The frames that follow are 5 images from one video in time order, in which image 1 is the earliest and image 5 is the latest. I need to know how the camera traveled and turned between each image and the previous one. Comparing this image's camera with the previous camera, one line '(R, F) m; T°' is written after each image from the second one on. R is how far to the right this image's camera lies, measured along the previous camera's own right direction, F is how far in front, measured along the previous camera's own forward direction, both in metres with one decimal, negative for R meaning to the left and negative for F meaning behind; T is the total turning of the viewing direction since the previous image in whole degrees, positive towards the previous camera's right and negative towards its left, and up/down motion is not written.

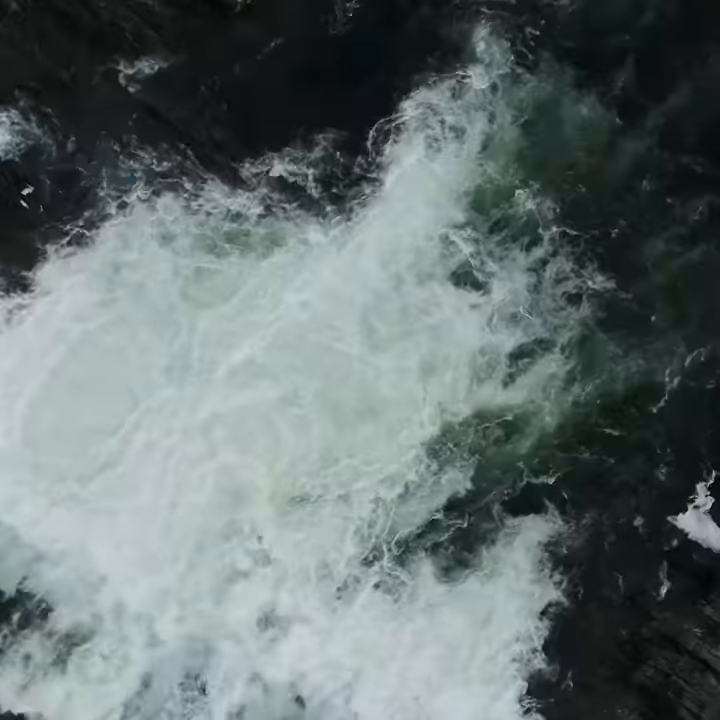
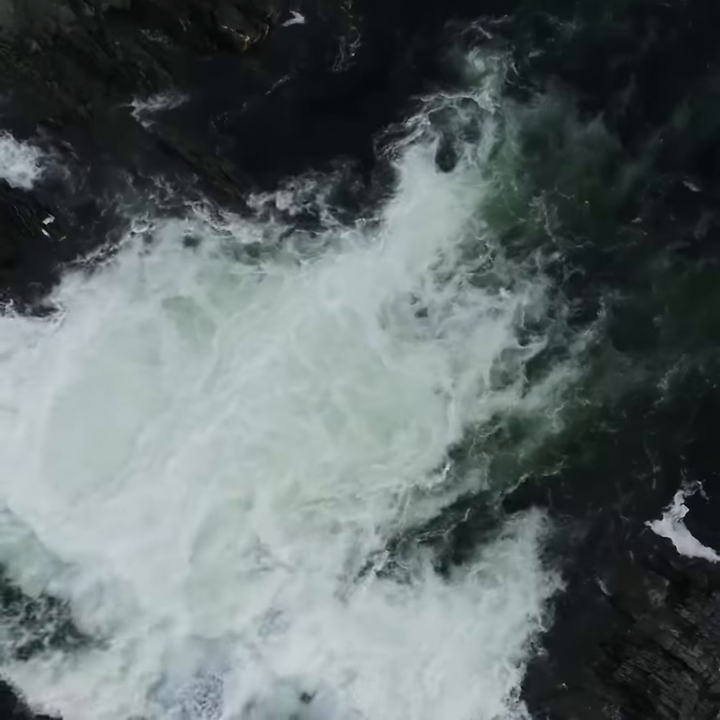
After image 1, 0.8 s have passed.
(+2.1, -1.1) m; -5°
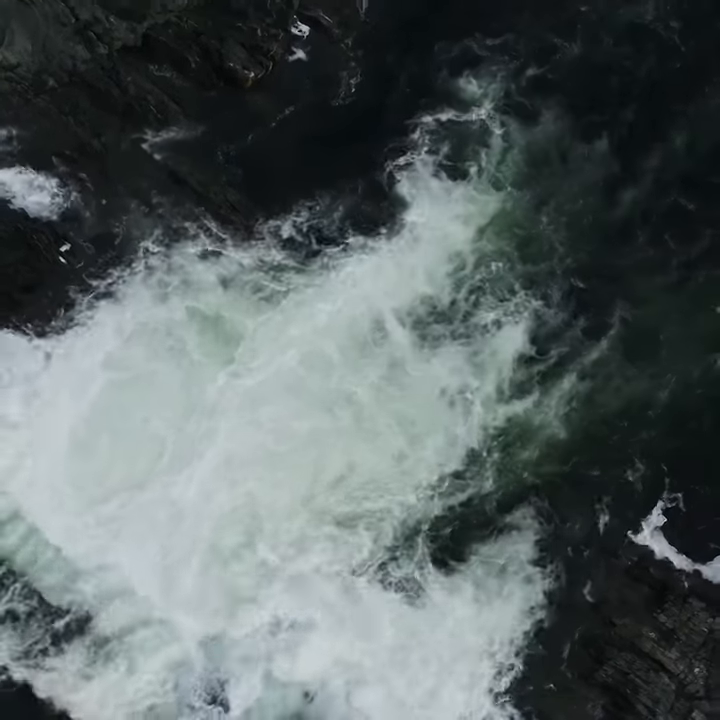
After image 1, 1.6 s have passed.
(+0.3, -1.4) m; -1°
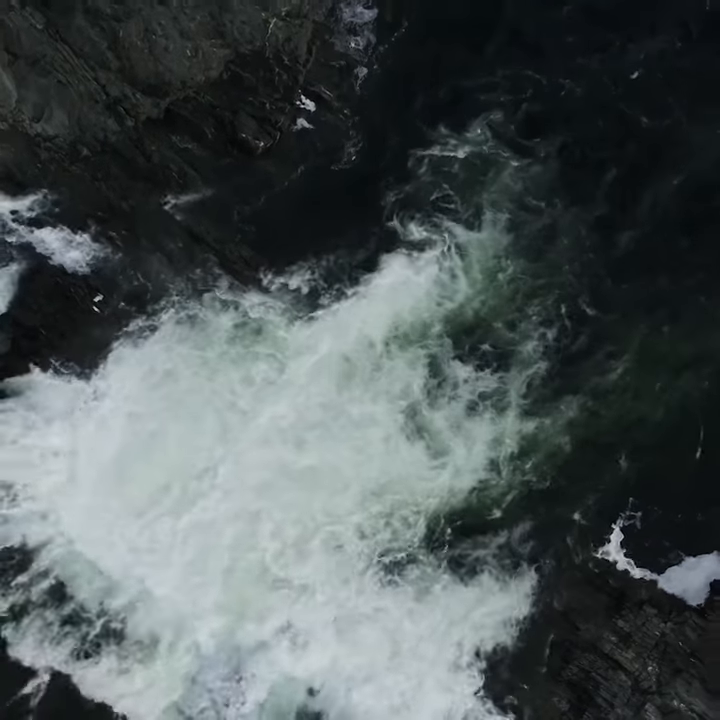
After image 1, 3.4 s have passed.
(+0.6, -3.4) m; -1°
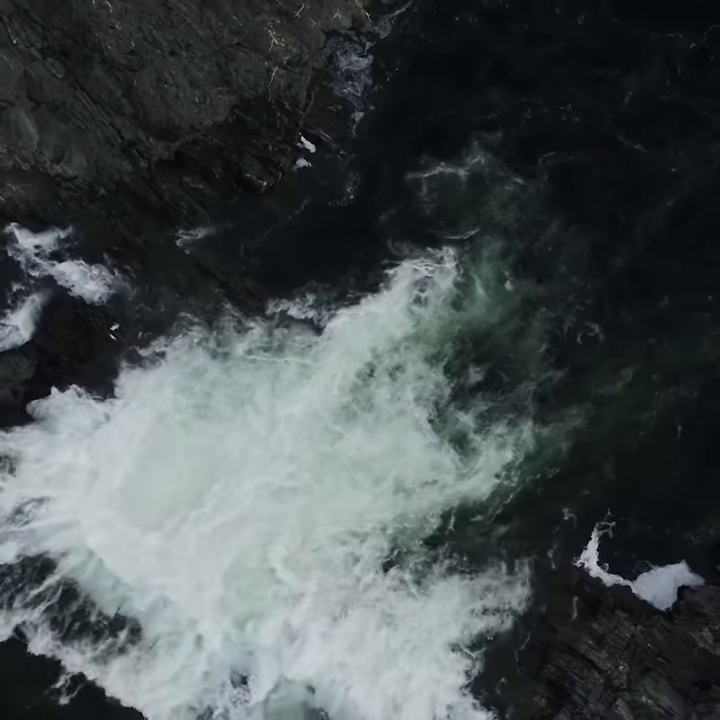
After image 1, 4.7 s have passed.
(+0.6, -2.4) m; -1°
